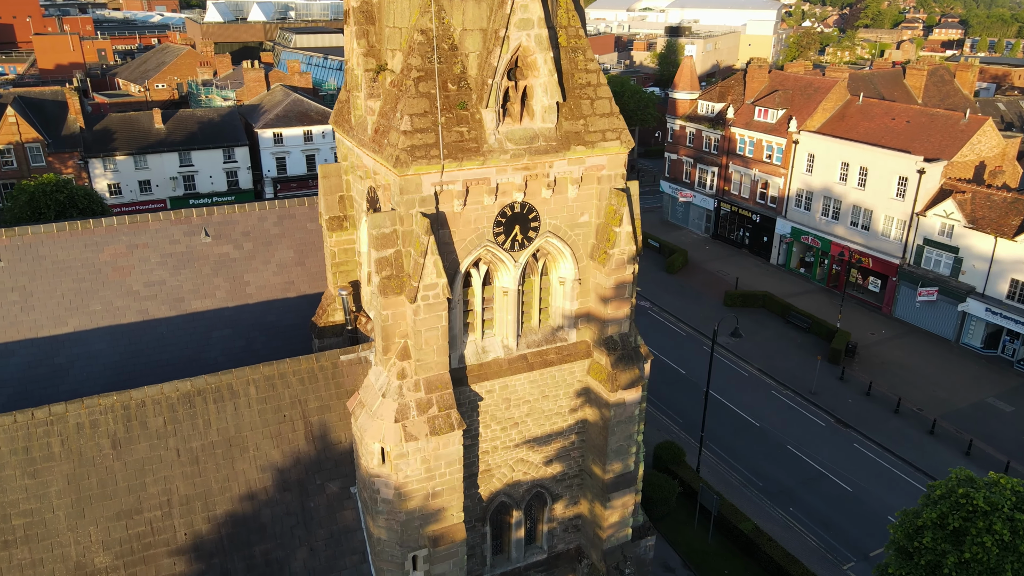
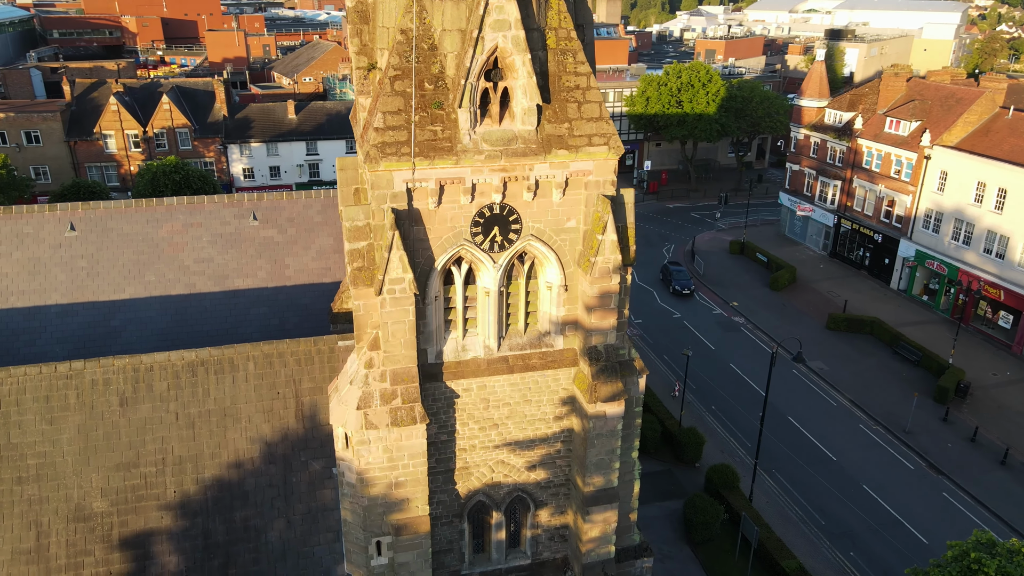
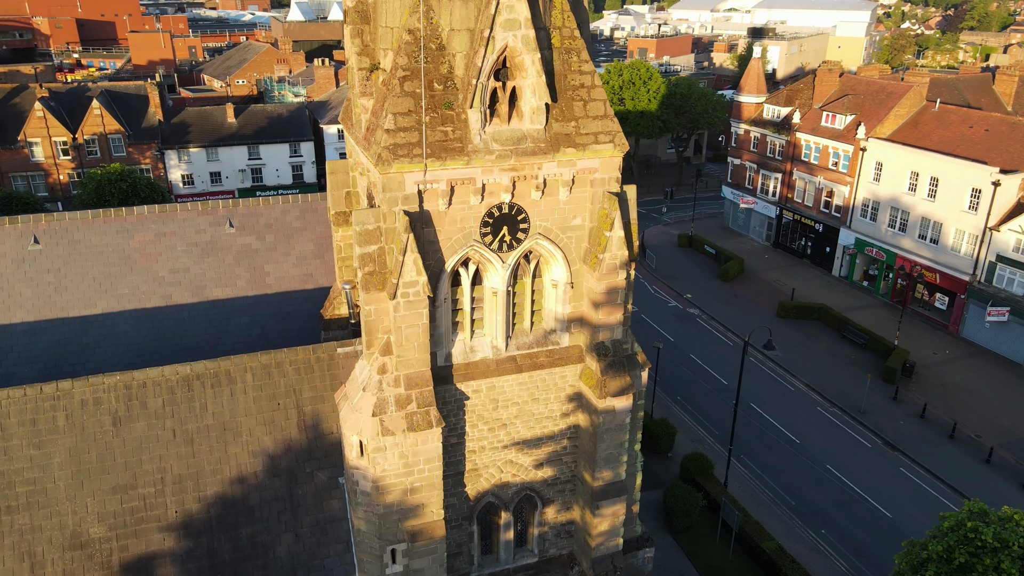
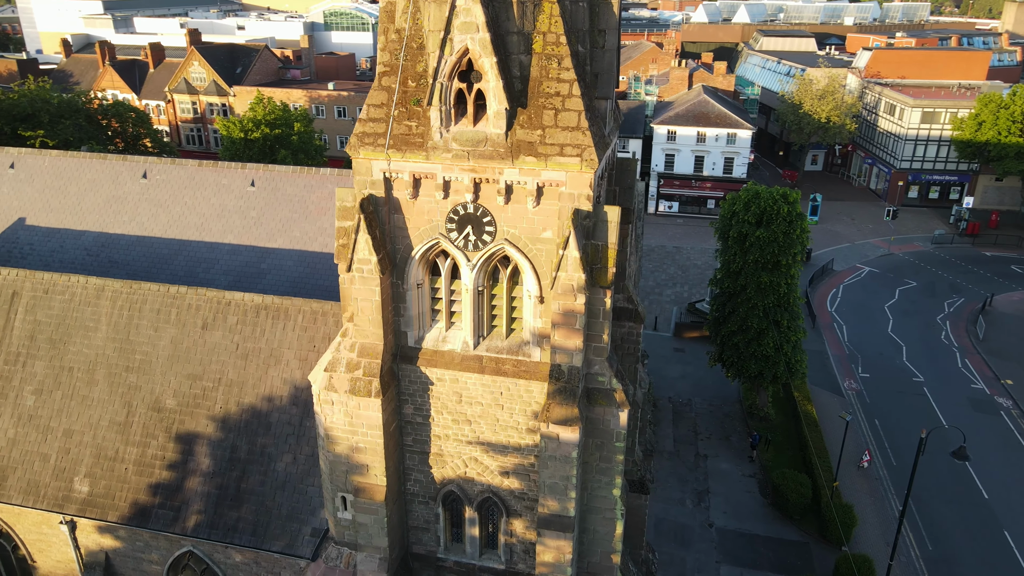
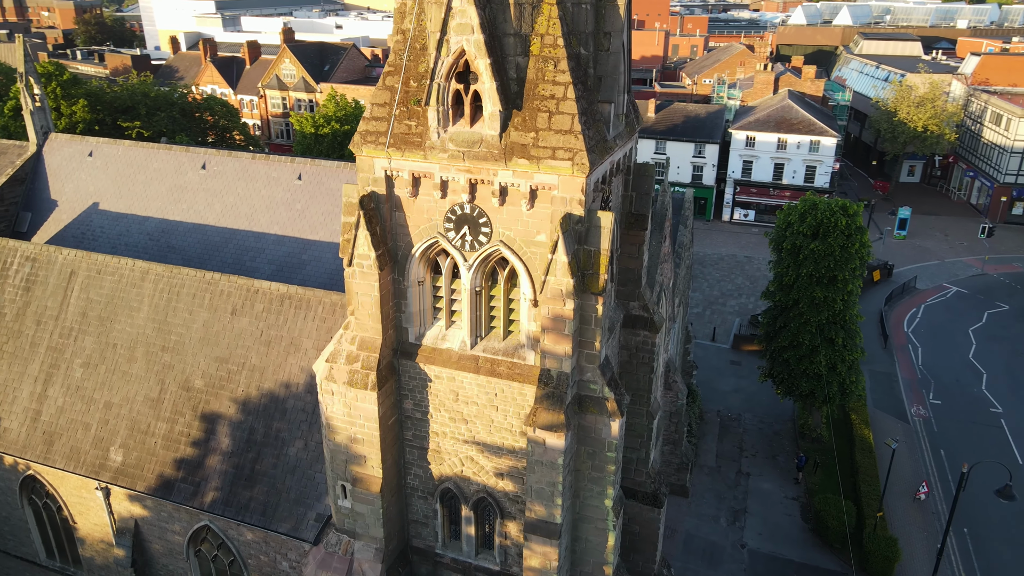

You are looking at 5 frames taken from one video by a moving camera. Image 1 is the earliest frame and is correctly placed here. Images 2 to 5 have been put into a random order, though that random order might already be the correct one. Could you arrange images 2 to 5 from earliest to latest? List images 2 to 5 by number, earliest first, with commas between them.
3, 2, 4, 5
